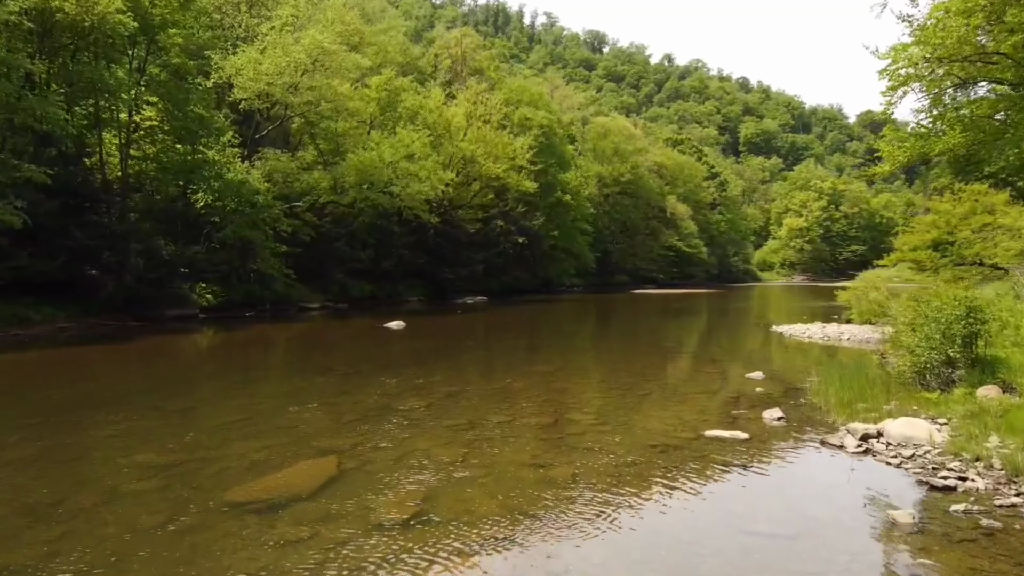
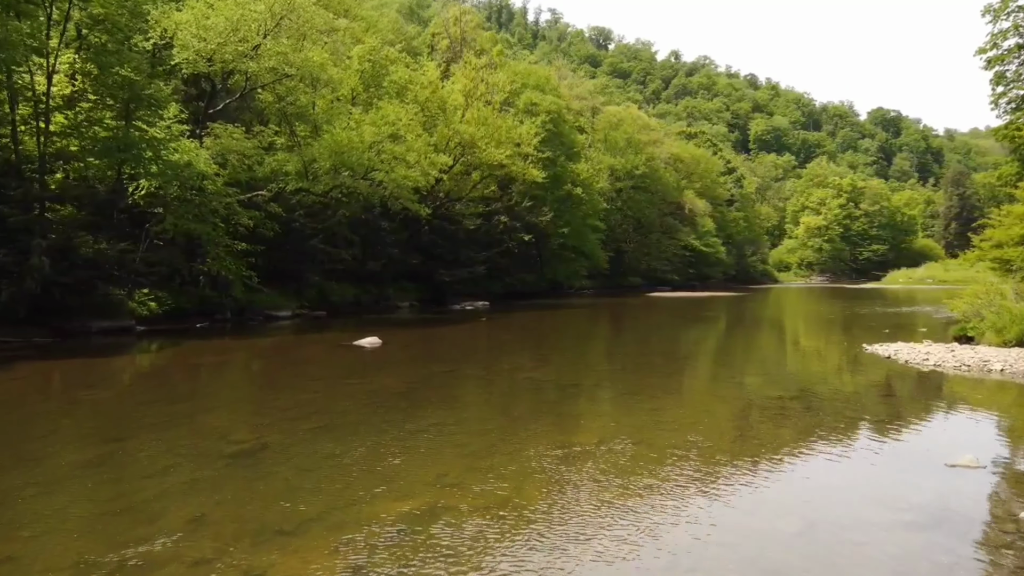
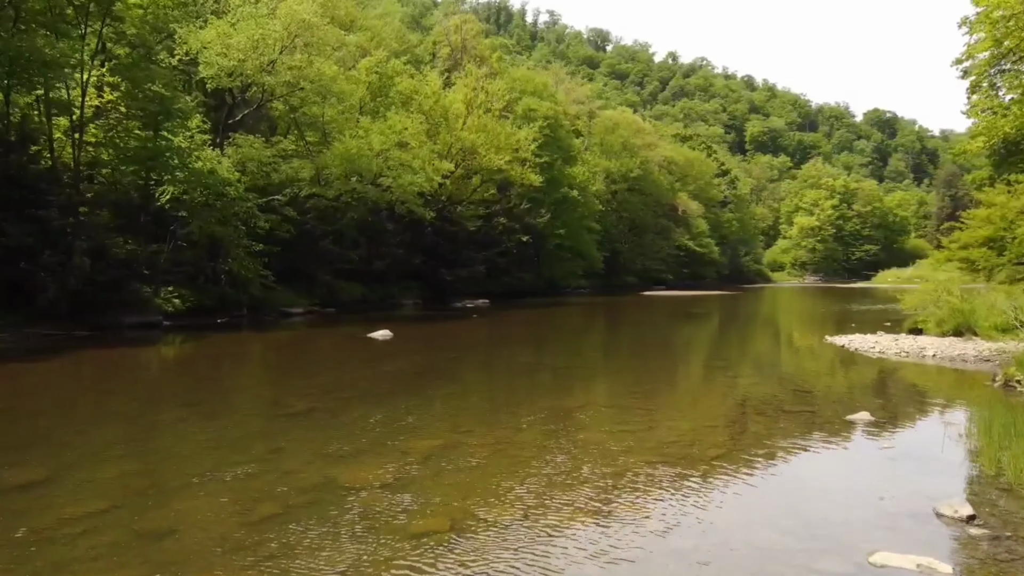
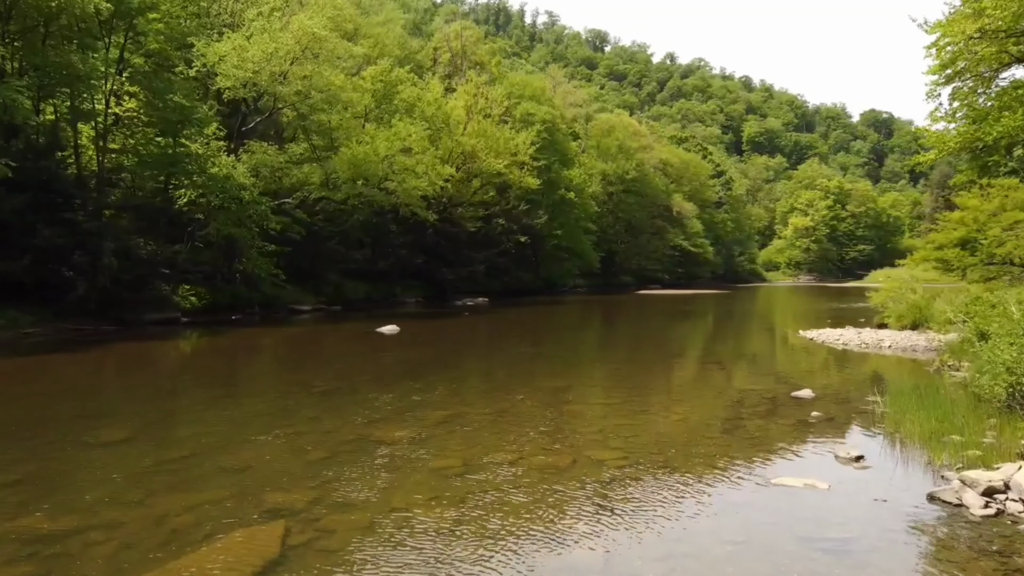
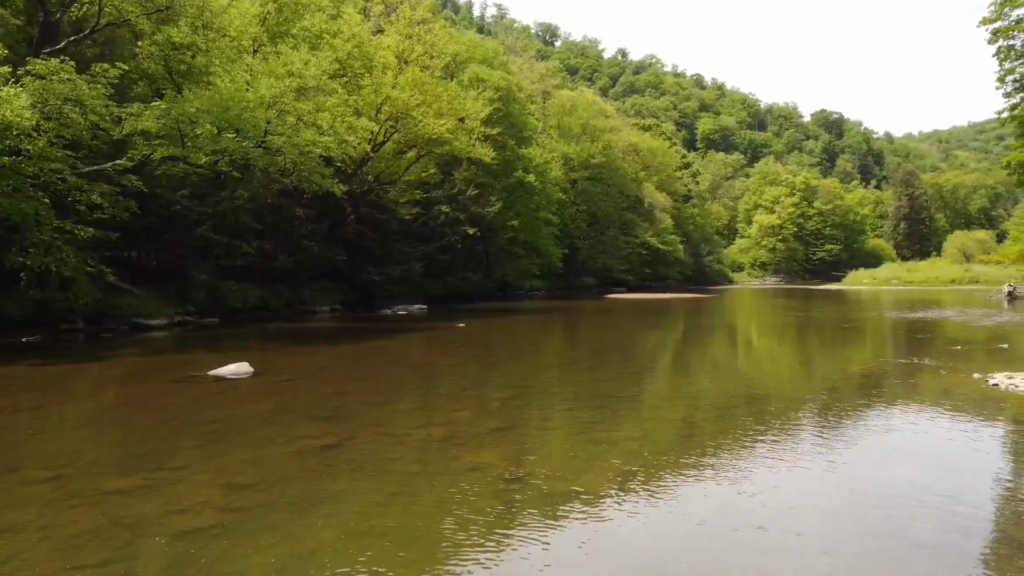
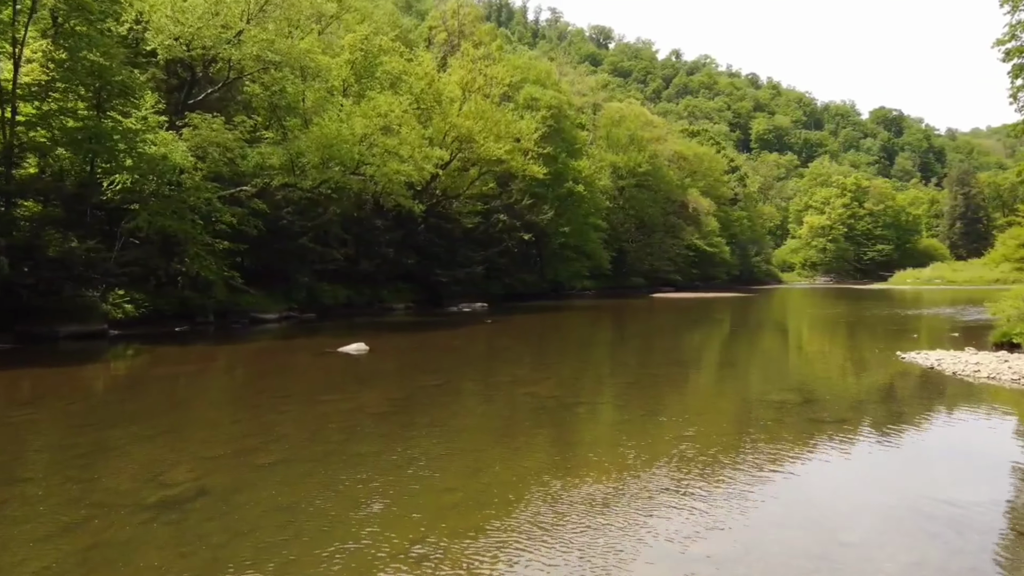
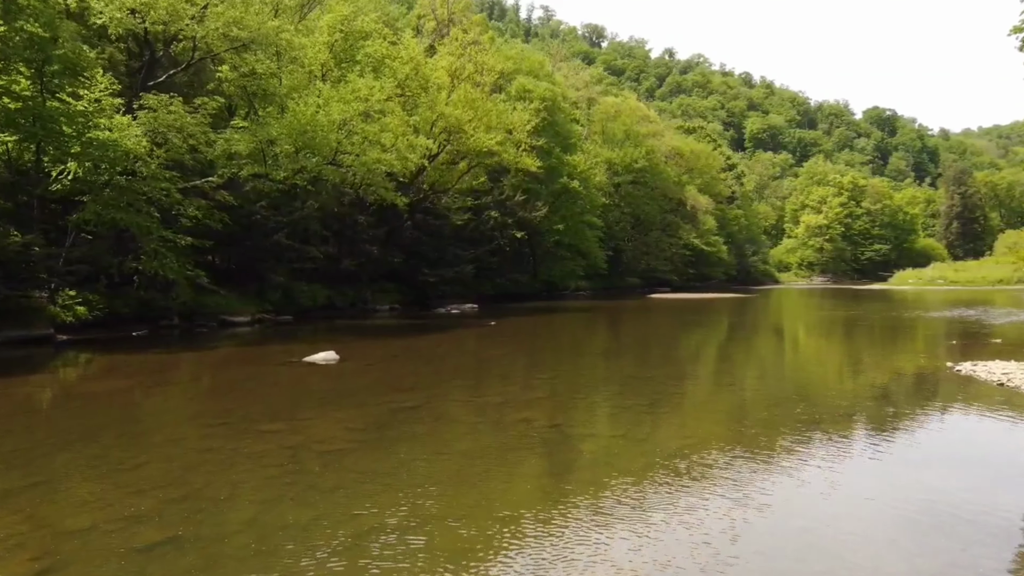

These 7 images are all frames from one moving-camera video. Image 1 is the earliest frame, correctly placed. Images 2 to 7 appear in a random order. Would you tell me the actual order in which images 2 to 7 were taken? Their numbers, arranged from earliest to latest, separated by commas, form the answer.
4, 3, 2, 6, 7, 5
